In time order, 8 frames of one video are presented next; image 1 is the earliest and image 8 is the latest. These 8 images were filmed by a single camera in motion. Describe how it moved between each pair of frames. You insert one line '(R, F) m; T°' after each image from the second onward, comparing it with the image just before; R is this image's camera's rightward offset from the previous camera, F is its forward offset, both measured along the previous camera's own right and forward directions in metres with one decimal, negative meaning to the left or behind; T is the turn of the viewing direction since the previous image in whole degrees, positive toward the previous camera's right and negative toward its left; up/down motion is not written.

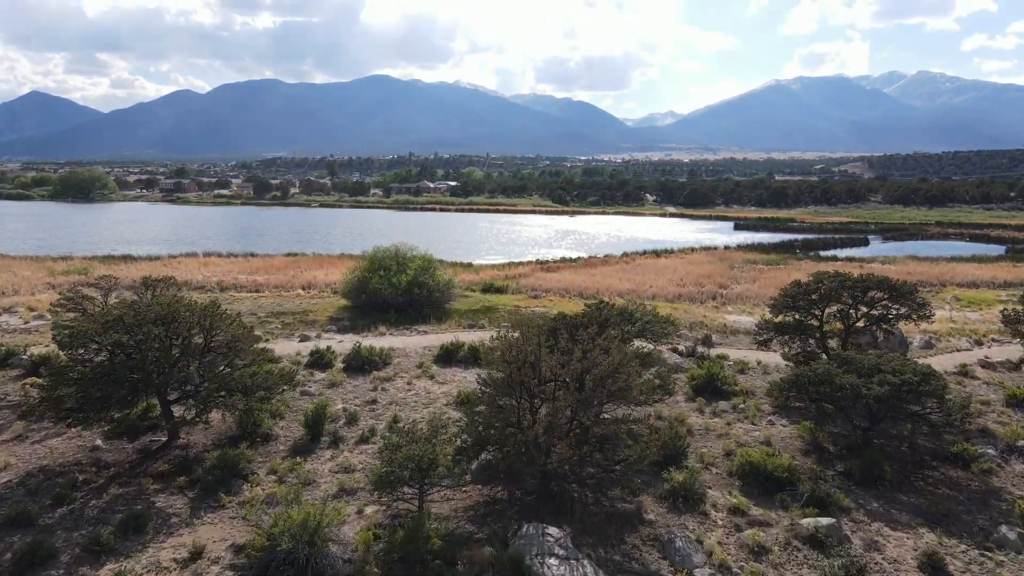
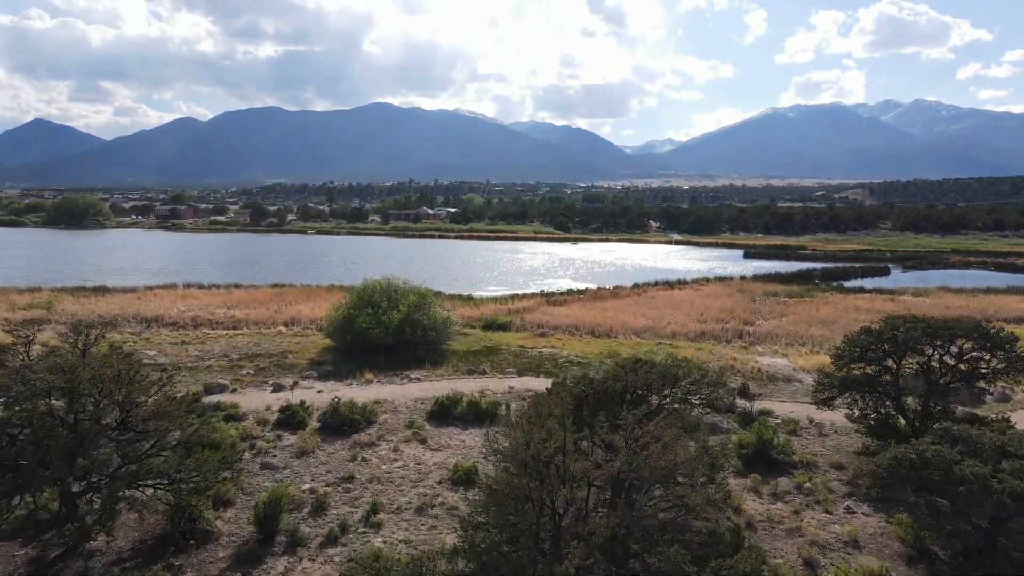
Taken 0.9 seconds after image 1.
(-0.2, +3.1) m; 0°
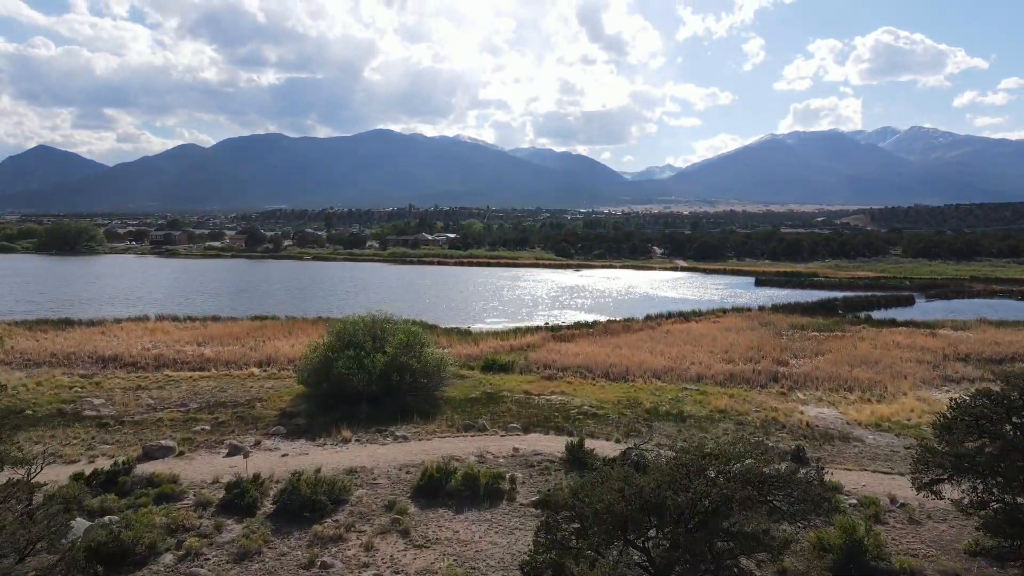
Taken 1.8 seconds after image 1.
(-0.1, +3.4) m; 0°
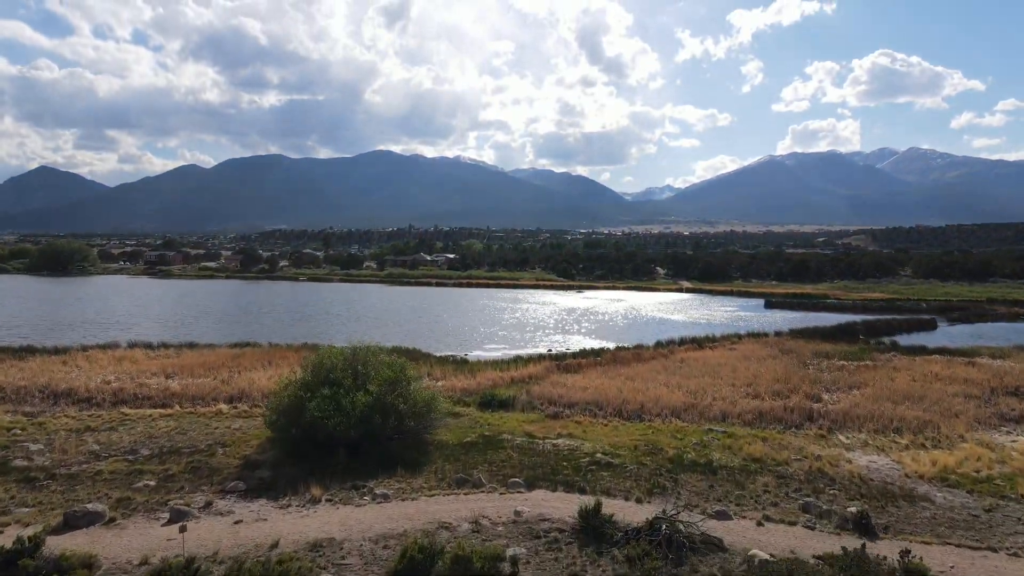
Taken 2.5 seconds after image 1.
(0.0, +2.8) m; 0°
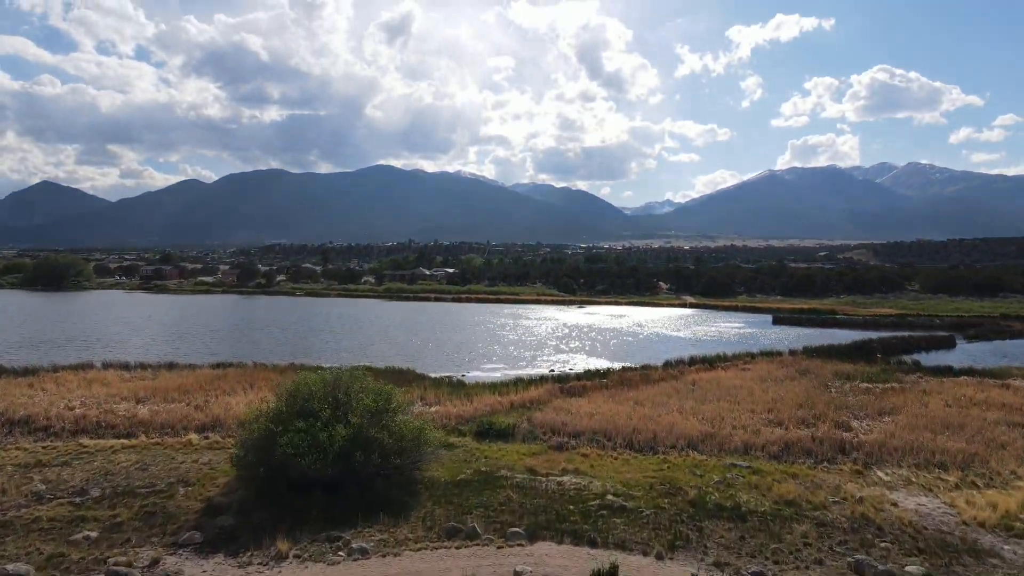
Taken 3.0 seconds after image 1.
(0.0, +2.1) m; 0°
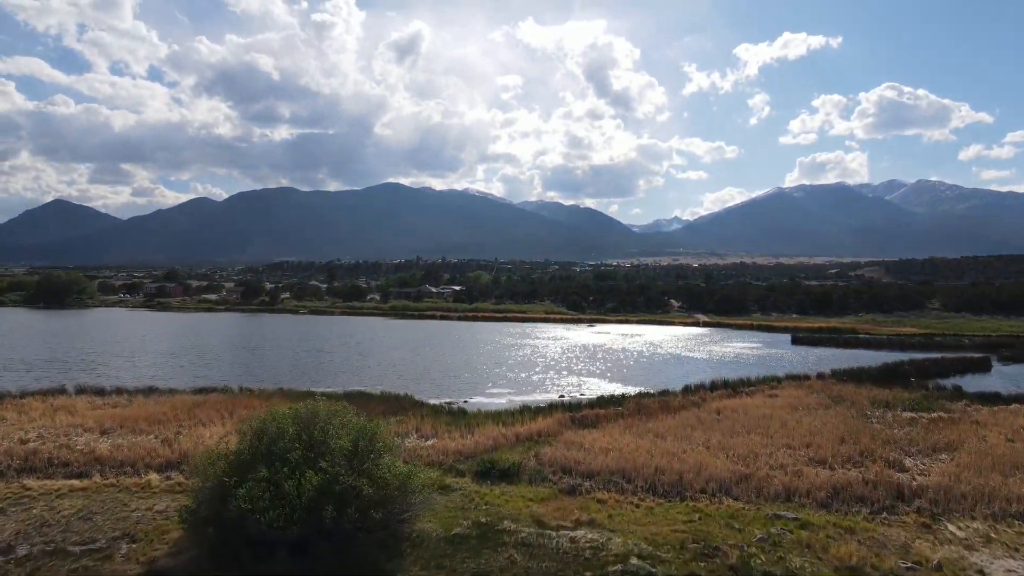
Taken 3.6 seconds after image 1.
(+0.1, +2.6) m; -1°
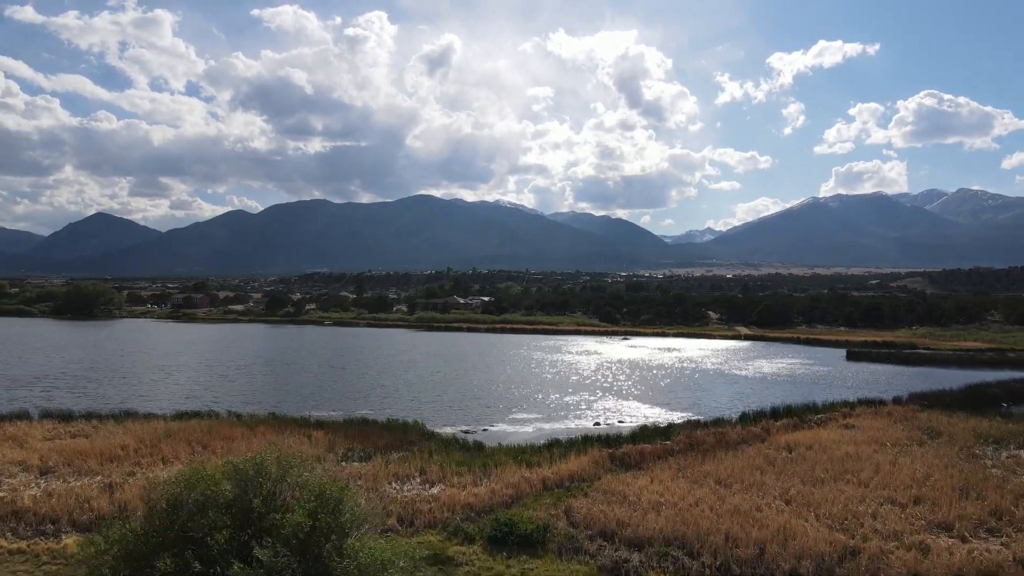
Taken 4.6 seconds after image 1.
(+0.1, +4.4) m; -2°
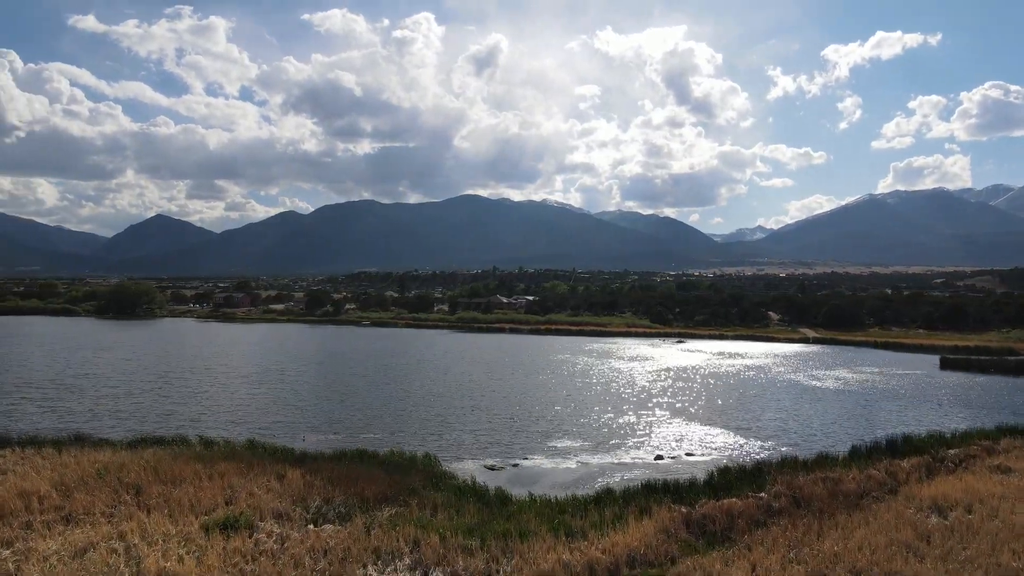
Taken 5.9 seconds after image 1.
(+0.3, +6.1) m; -4°
